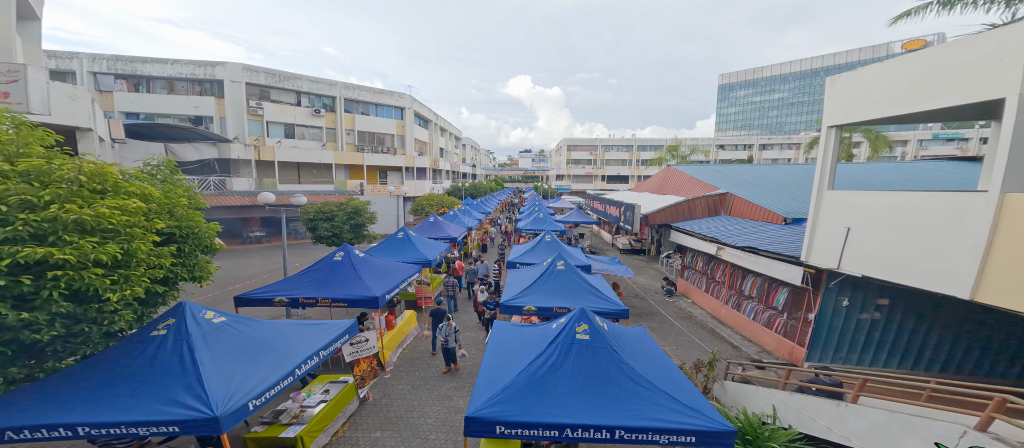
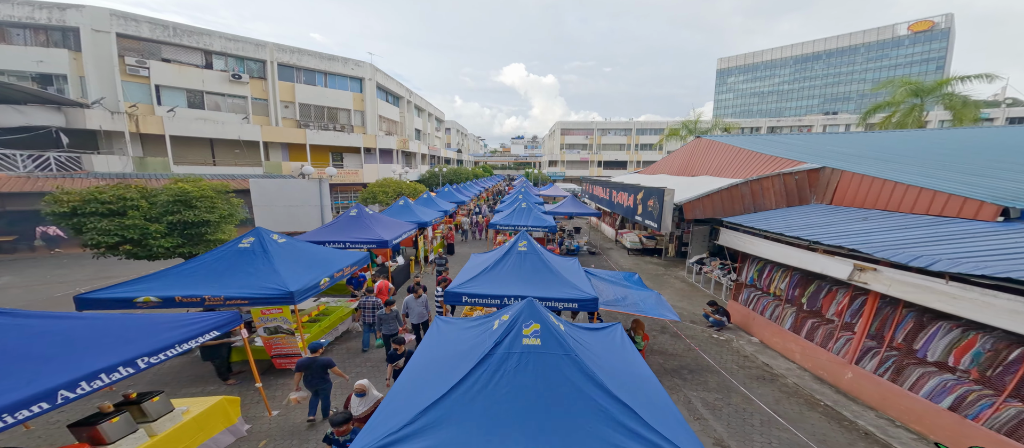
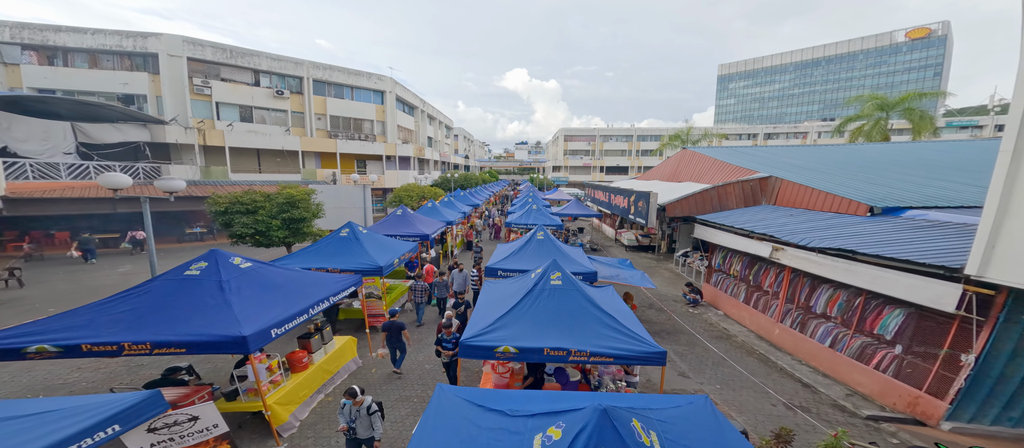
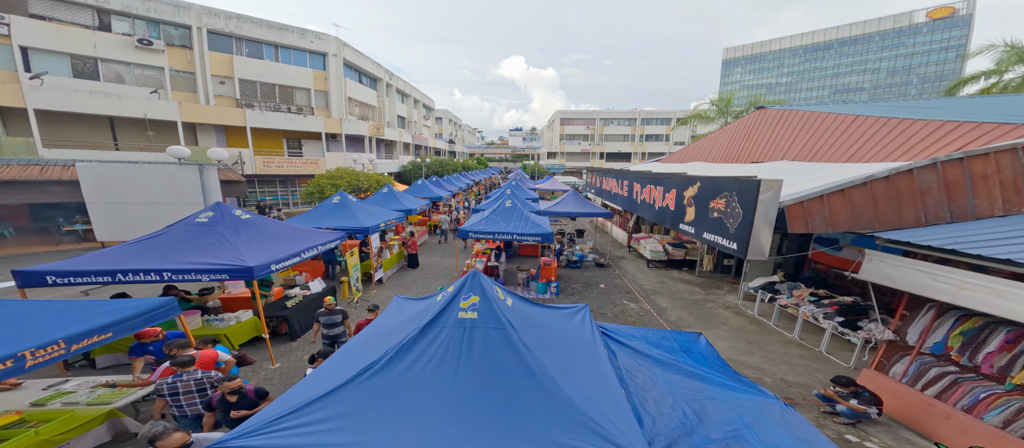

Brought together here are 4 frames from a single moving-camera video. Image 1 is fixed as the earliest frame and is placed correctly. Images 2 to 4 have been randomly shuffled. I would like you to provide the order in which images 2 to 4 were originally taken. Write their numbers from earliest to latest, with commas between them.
3, 2, 4
